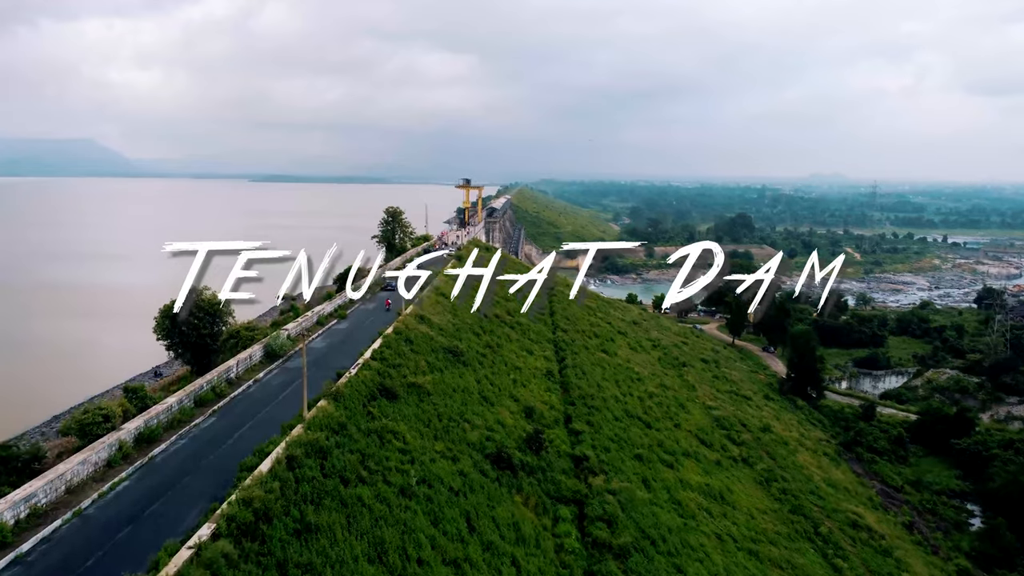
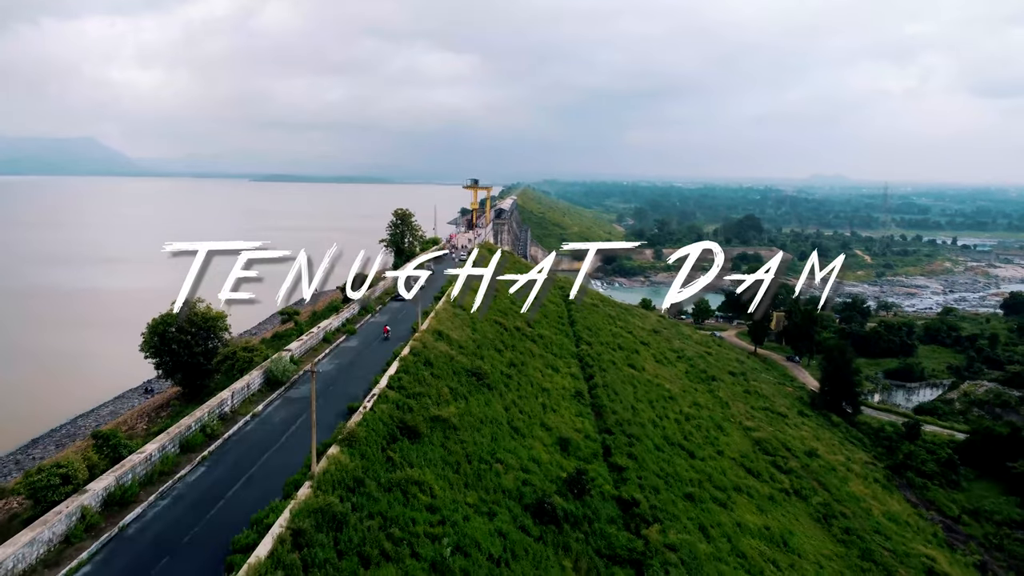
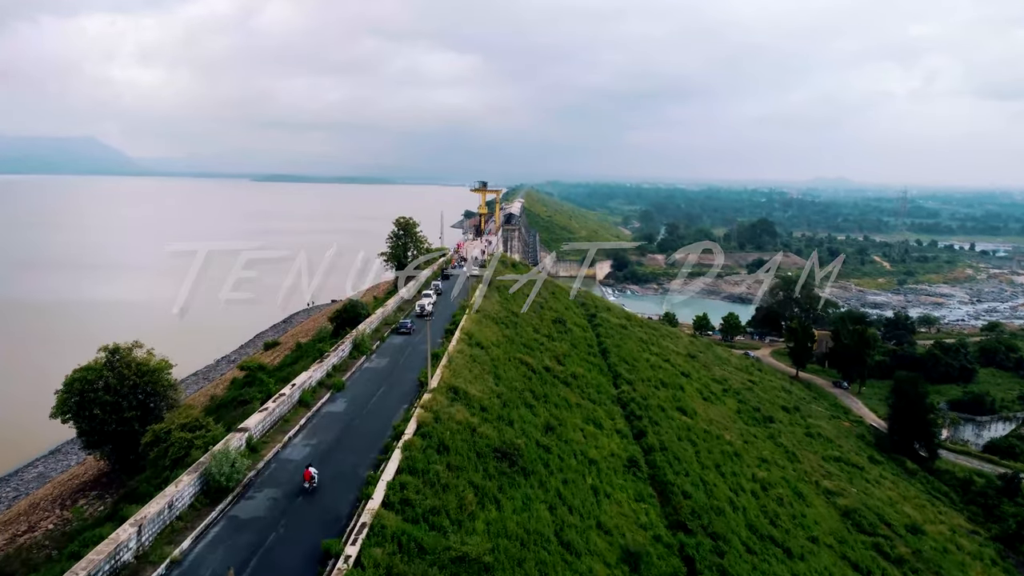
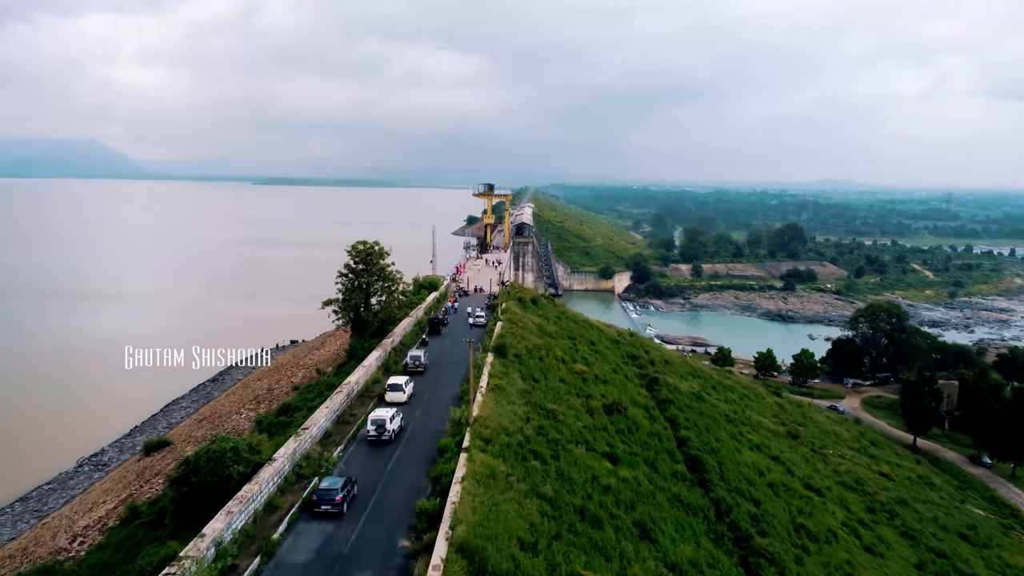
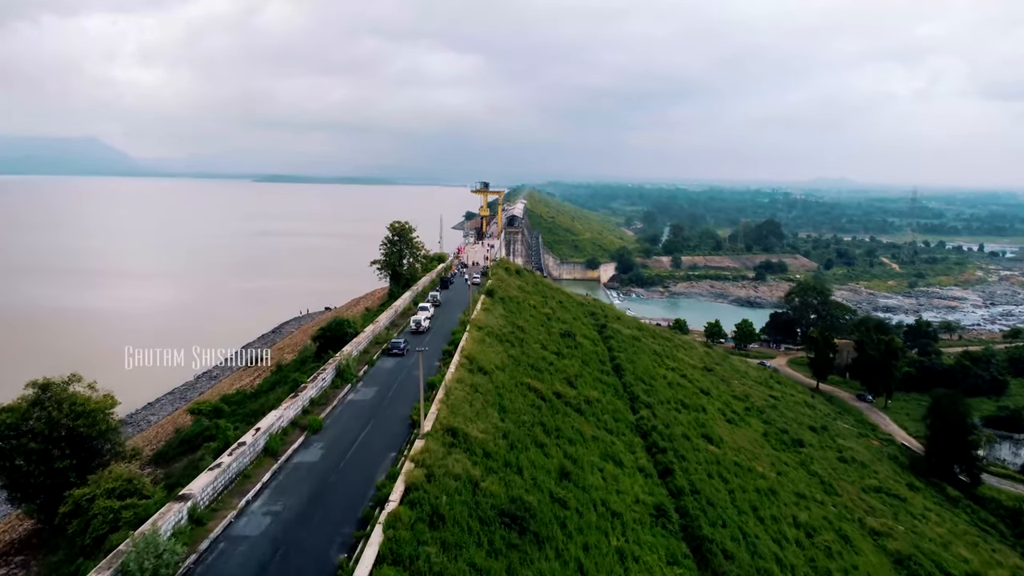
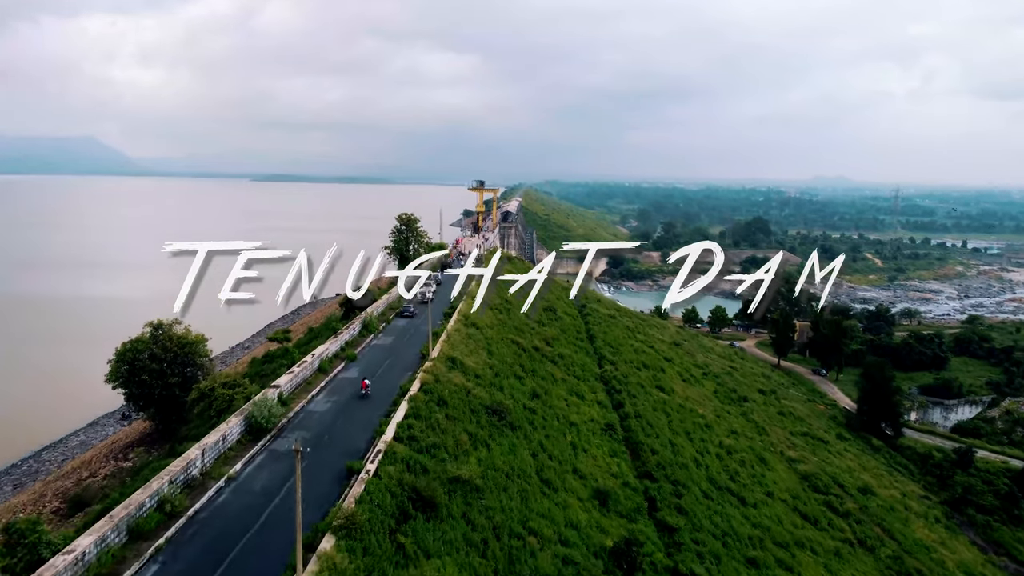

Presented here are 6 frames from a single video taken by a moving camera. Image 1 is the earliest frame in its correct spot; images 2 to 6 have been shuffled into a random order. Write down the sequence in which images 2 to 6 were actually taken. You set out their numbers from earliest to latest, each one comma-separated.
2, 6, 3, 5, 4
